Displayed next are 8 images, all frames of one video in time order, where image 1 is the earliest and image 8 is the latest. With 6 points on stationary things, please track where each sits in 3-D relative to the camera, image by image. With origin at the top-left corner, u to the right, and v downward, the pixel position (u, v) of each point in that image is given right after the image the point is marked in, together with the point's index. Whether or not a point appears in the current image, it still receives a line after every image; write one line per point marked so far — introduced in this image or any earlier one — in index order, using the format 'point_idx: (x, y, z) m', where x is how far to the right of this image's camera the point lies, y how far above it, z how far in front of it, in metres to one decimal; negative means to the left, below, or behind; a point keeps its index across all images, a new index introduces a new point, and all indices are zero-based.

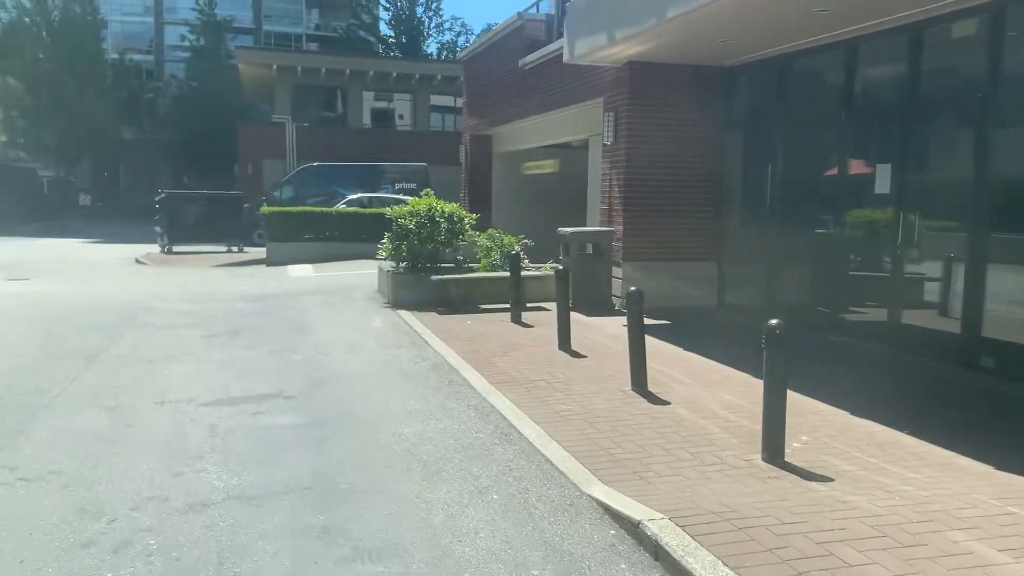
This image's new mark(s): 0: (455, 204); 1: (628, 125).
0: (-0.9, +1.4, +14.3) m
1: (+1.8, +2.5, +13.3) m
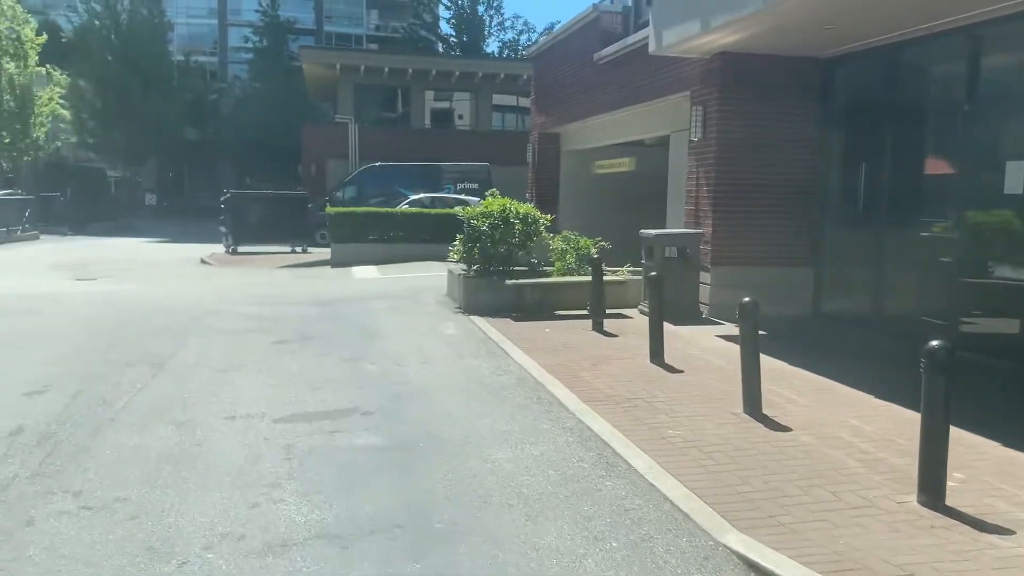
0: (+0.3, +1.3, +13.6) m
1: (+2.9, +2.4, +12.4) m
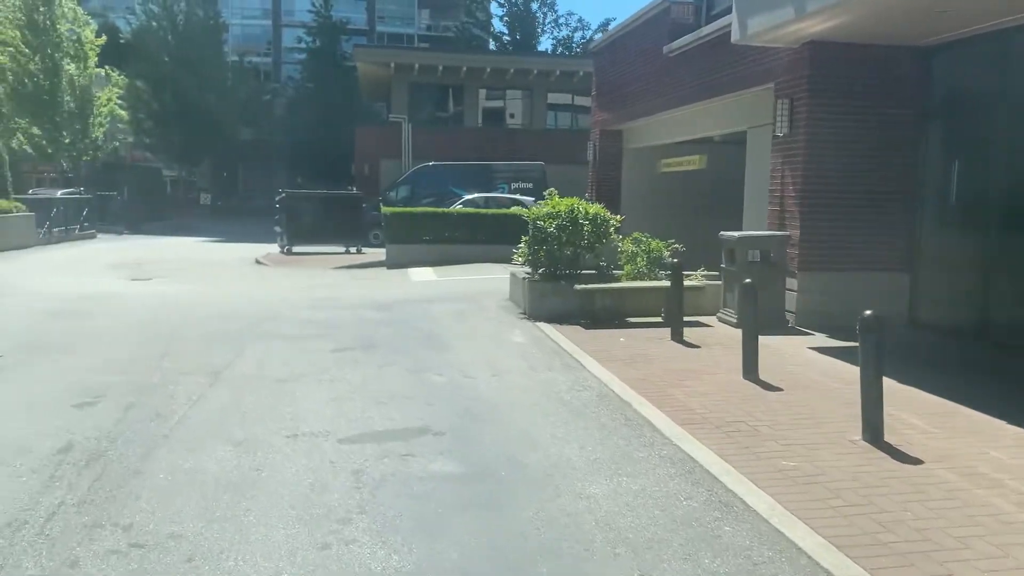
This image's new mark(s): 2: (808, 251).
0: (+1.3, +1.2, +12.8) m
1: (+3.9, +2.3, +11.5) m
2: (+3.9, +0.5, +11.7) m
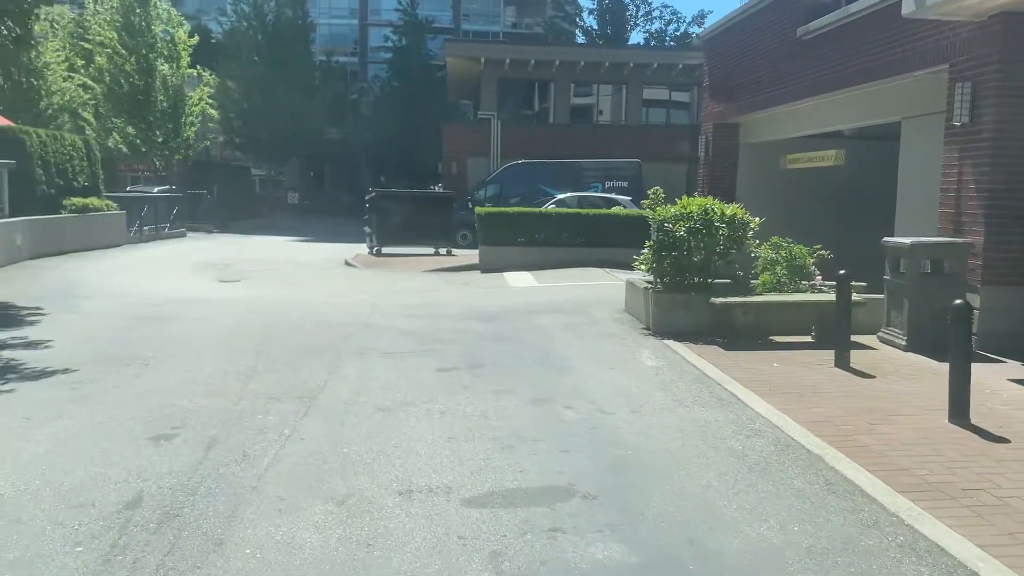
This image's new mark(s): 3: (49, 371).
0: (+2.9, +1.0, +11.2) m
1: (+5.4, +2.1, +9.7) m
2: (+5.4, +0.3, +9.9) m
3: (-4.9, -0.9, +9.3) m
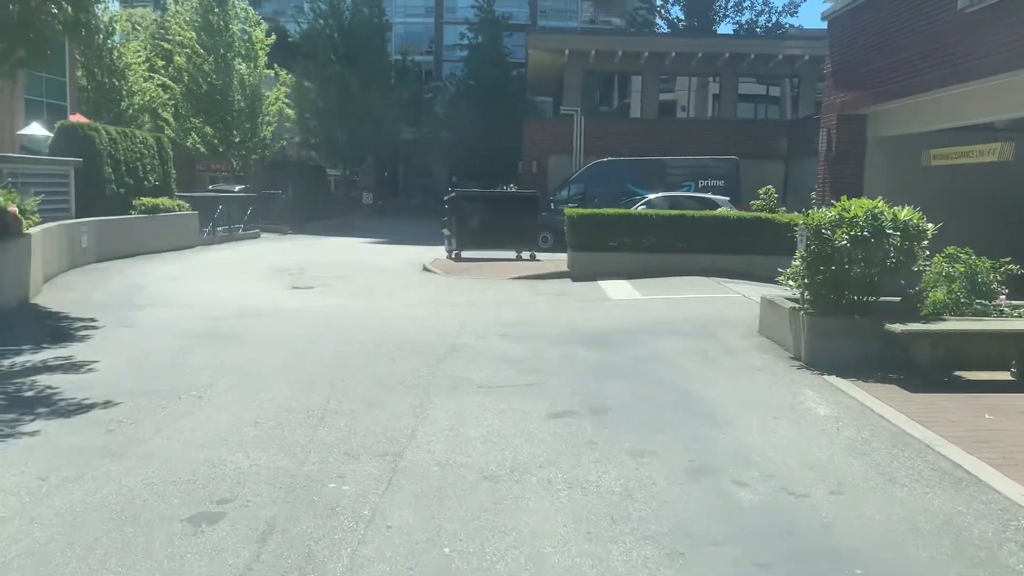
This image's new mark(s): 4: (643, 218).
0: (+4.1, +0.8, +9.1) m
1: (+6.5, +1.8, +7.4) m
2: (+6.5, 0.0, +7.6) m
3: (-3.8, -1.0, +7.8) m
4: (+2.7, +1.5, +18.6) m
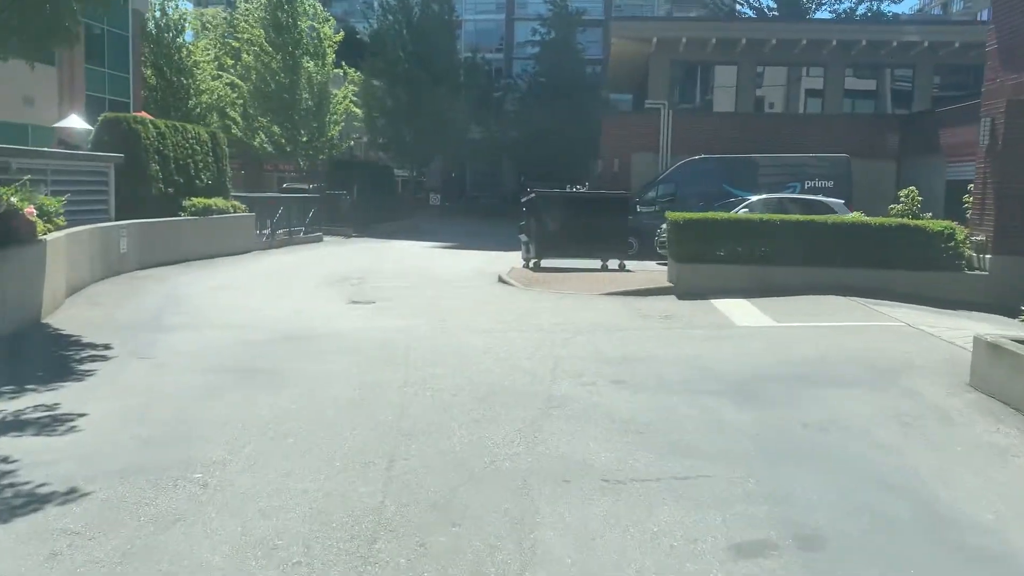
0: (+5.1, +0.5, +6.2) m
1: (+7.3, +1.5, +4.3) m
2: (+7.4, -0.3, +4.4) m
3: (-2.9, -1.3, +5.5) m
4: (+4.4, +1.1, +15.7) m
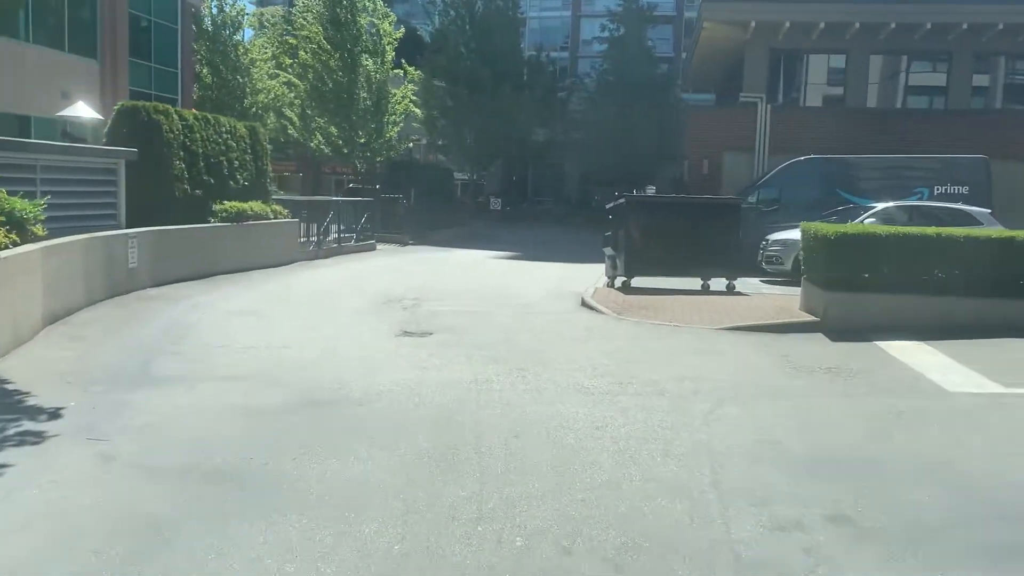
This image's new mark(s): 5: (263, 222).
0: (+5.8, 0.0, +2.5) m
1: (+7.9, +1.0, +0.5) m
2: (+7.9, -0.8, +0.6) m
3: (-2.3, -1.6, +2.3) m
4: (+5.7, +0.6, +12.1) m
5: (-5.2, +1.4, +18.4) m
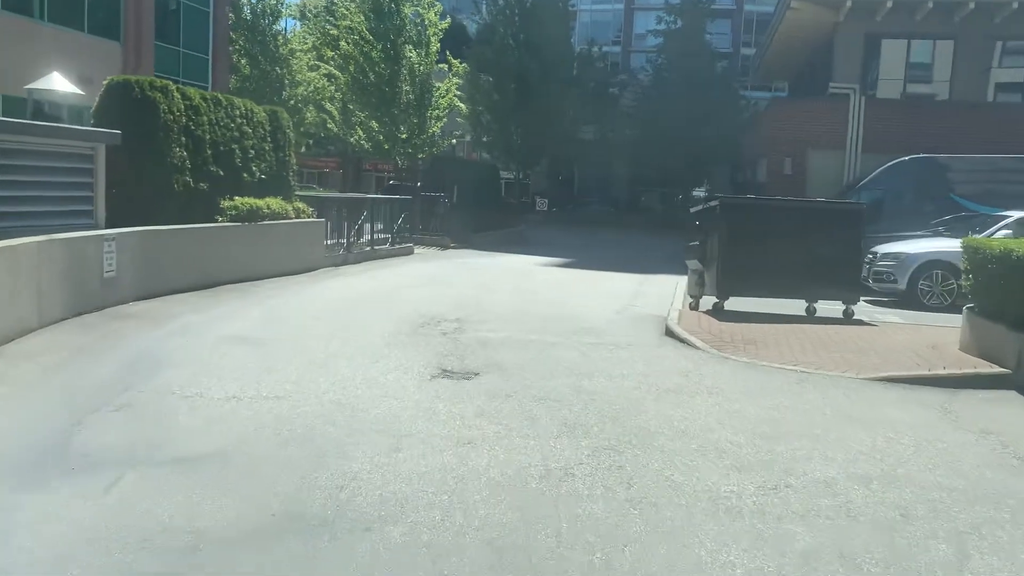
0: (+6.1, -0.4, -0.7) m
1: (+8.2, +0.5, -2.8) m
2: (+8.2, -1.3, -2.7) m
3: (-2.0, -1.9, -0.6) m
4: (+6.5, +0.2, +8.8) m
5: (-4.1, +1.2, +15.6) m
